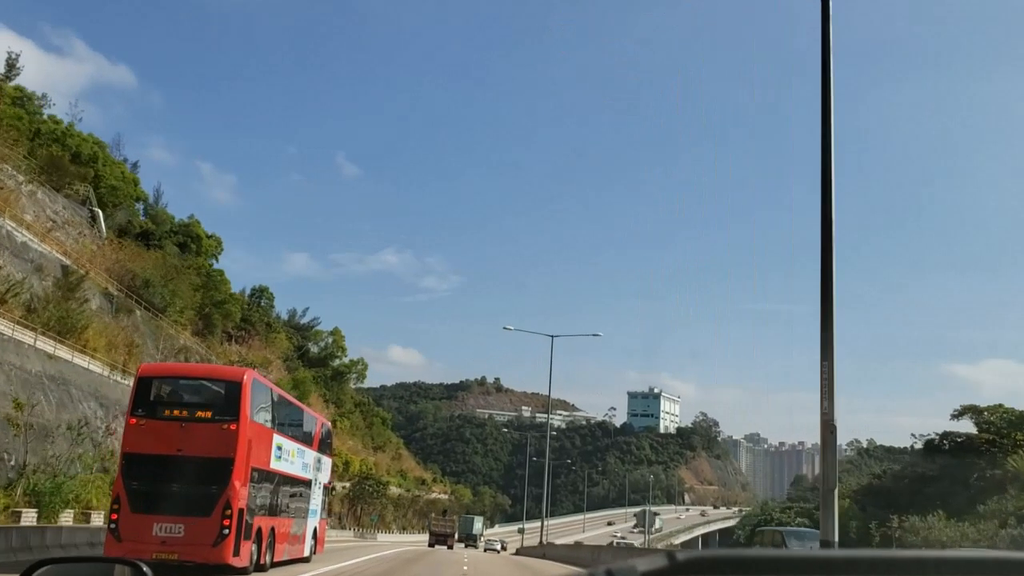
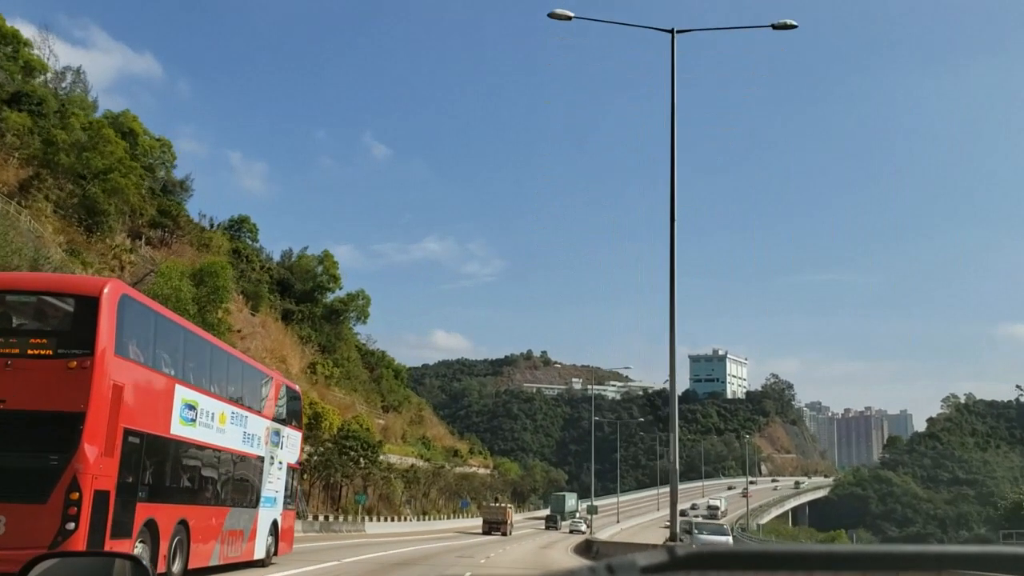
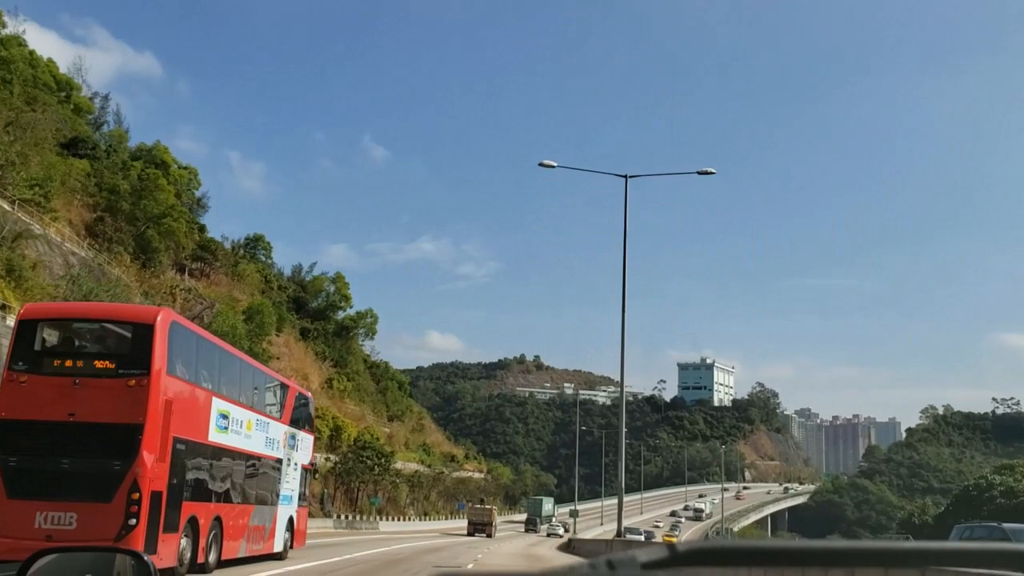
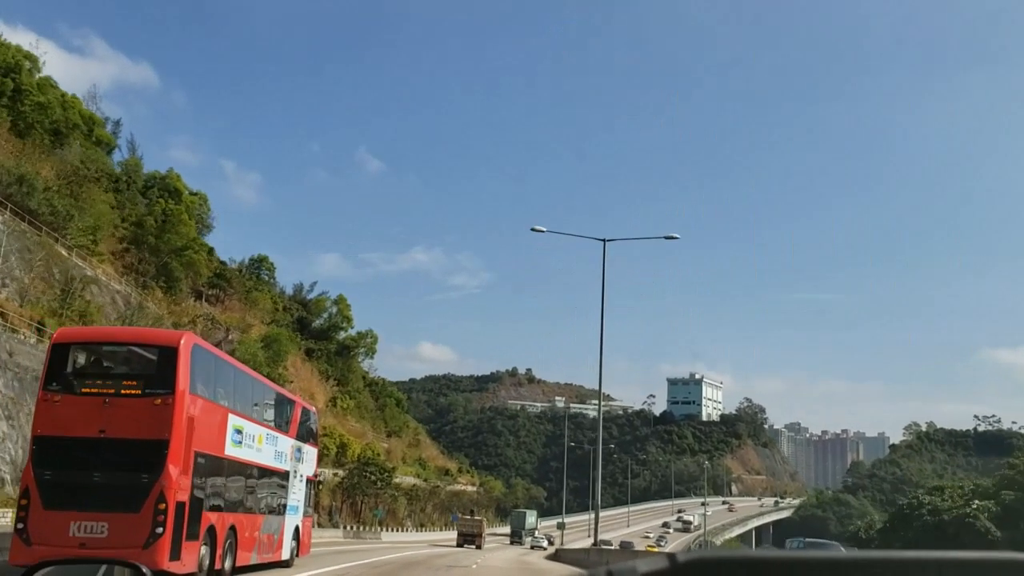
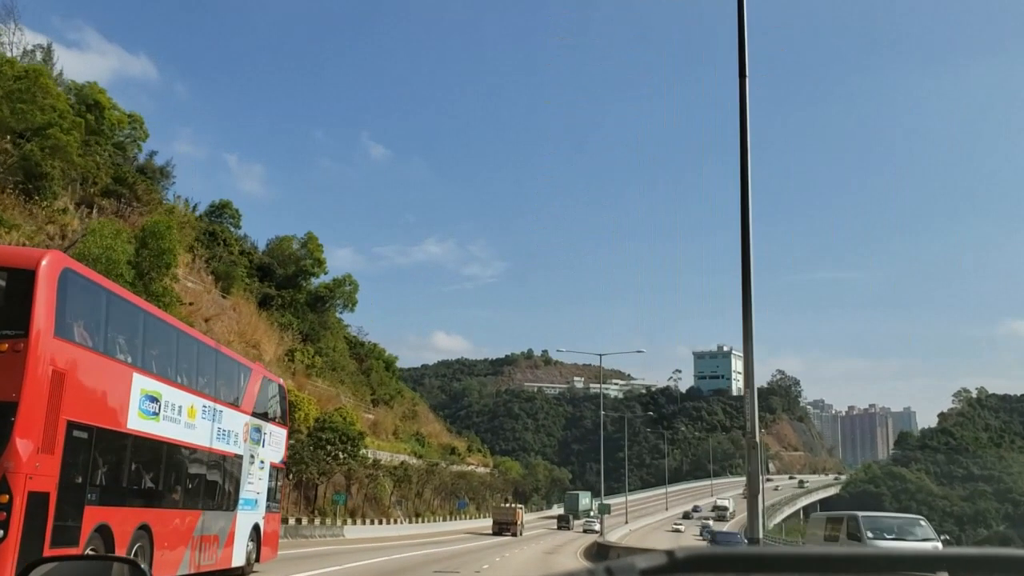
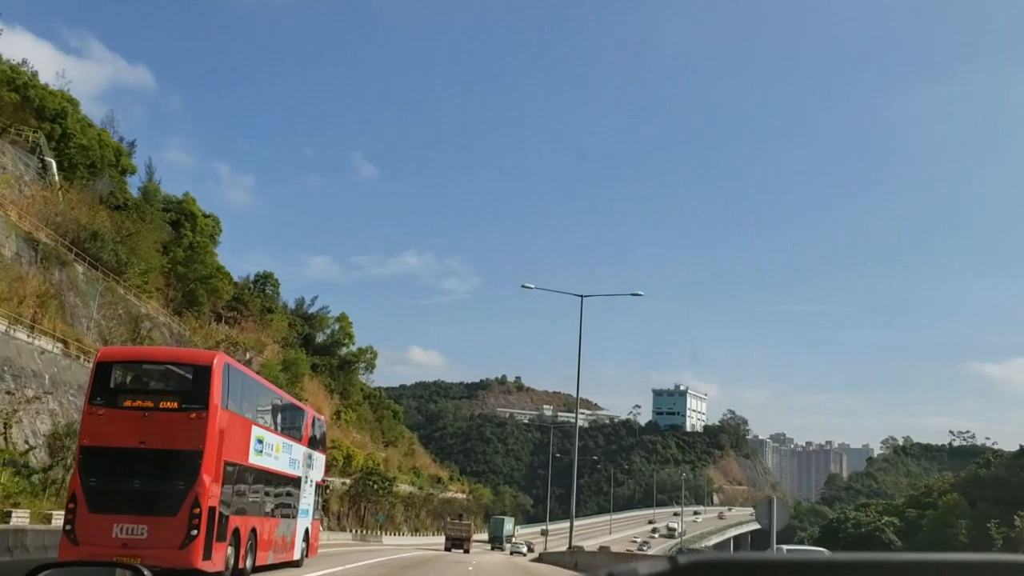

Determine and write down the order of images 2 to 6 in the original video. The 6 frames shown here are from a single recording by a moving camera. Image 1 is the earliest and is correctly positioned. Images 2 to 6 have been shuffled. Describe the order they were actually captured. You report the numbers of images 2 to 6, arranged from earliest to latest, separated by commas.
6, 4, 3, 2, 5
